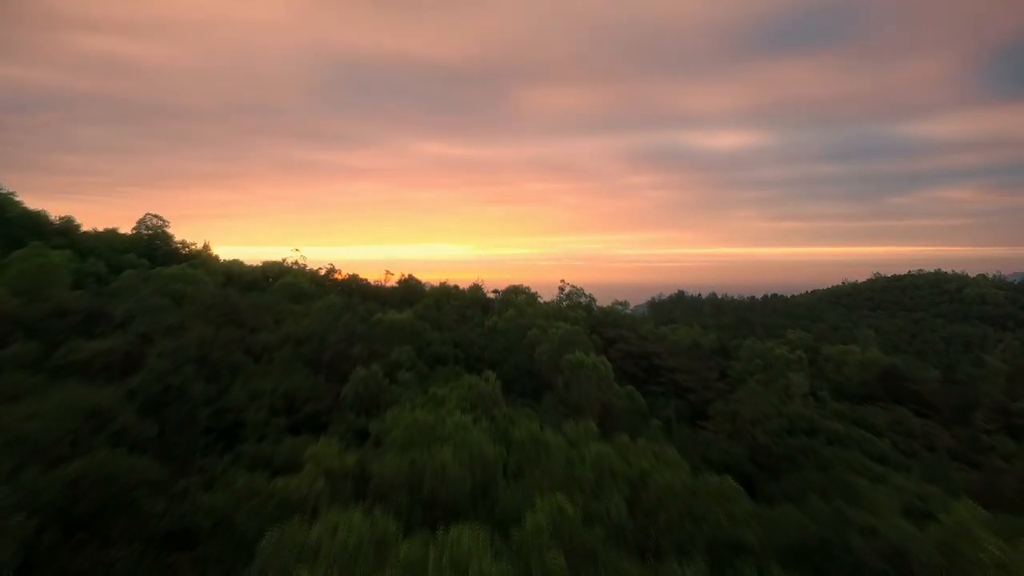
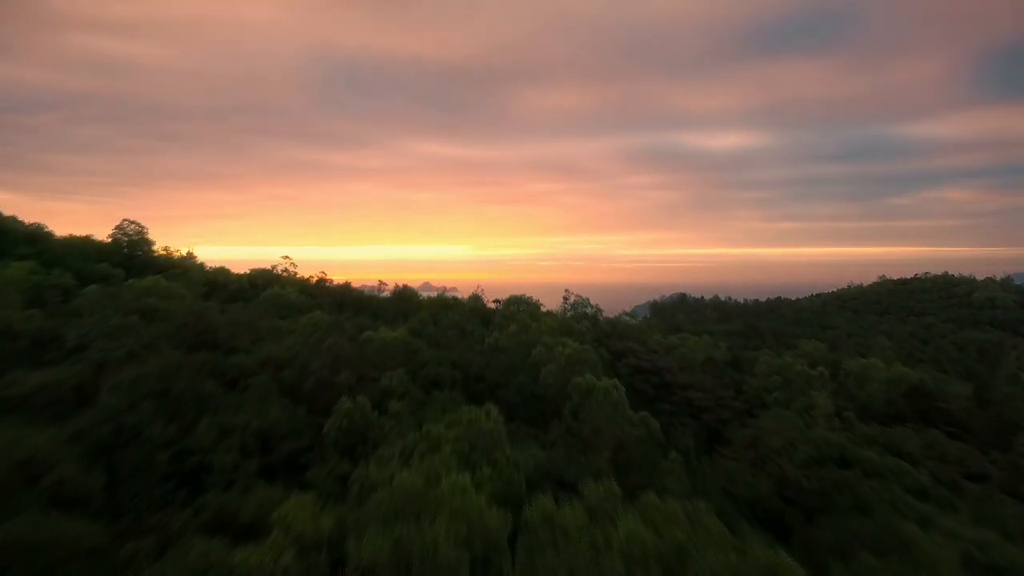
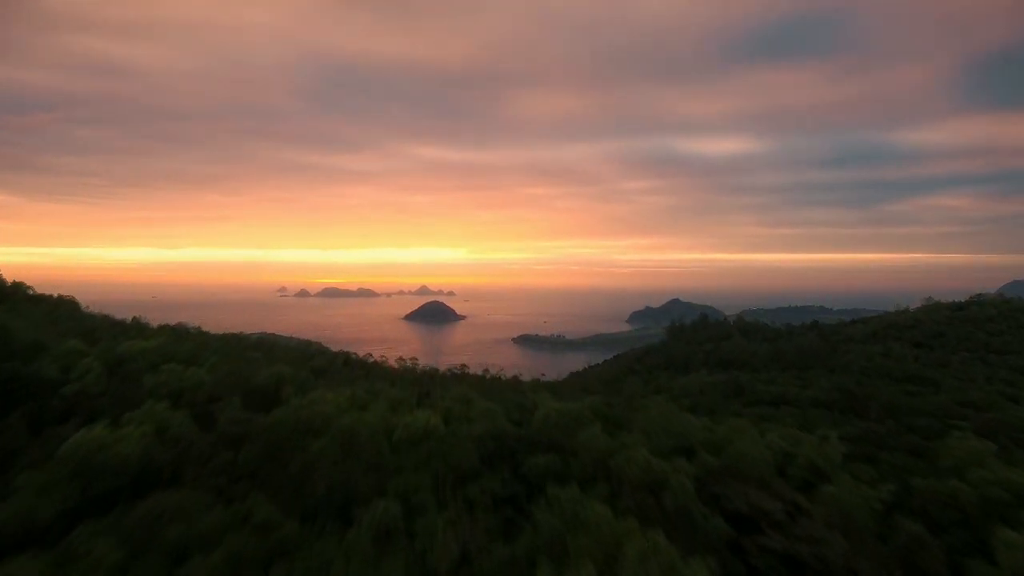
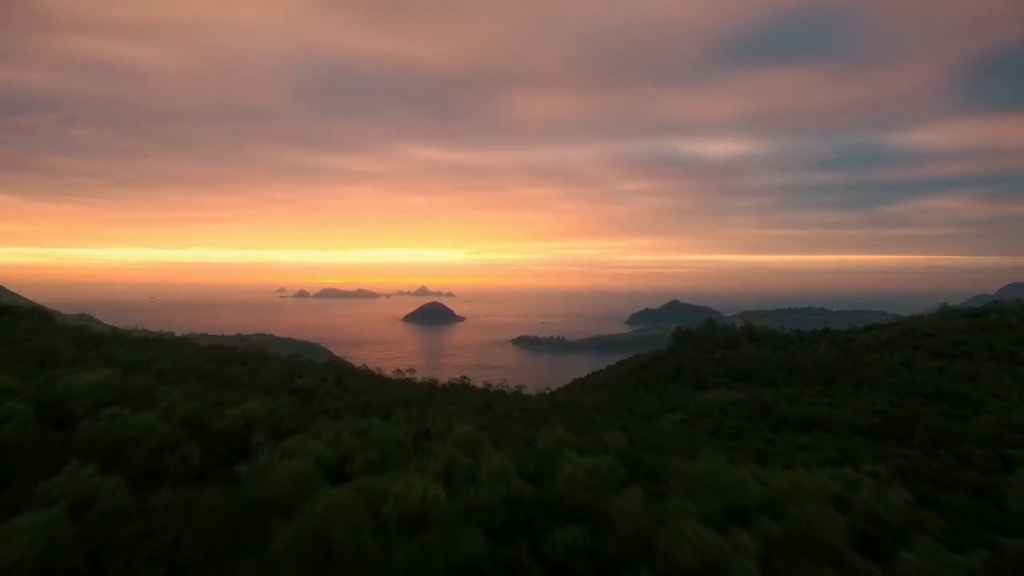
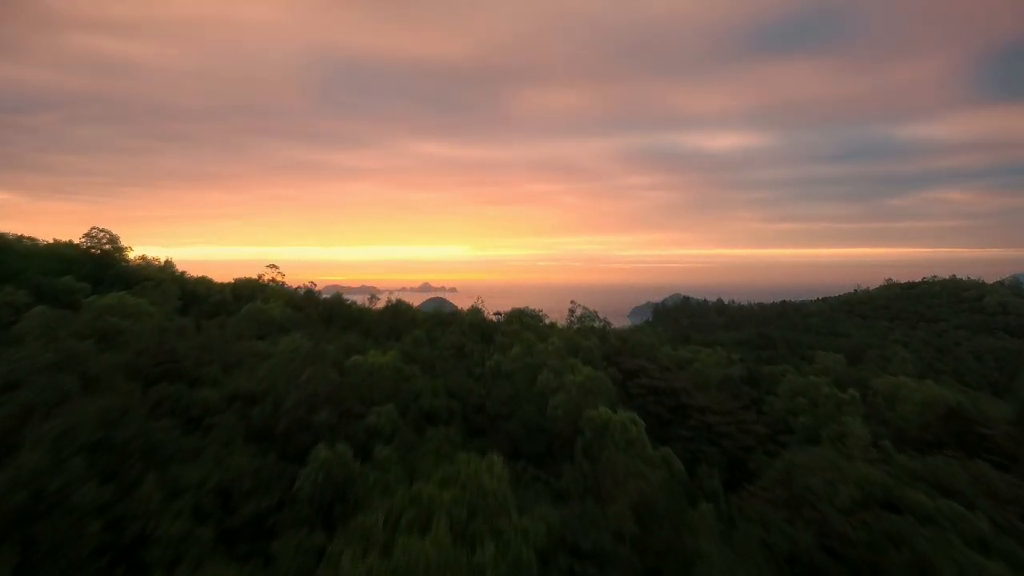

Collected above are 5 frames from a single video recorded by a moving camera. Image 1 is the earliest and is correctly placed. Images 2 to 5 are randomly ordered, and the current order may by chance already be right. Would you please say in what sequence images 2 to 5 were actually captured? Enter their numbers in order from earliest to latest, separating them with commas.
2, 5, 3, 4
